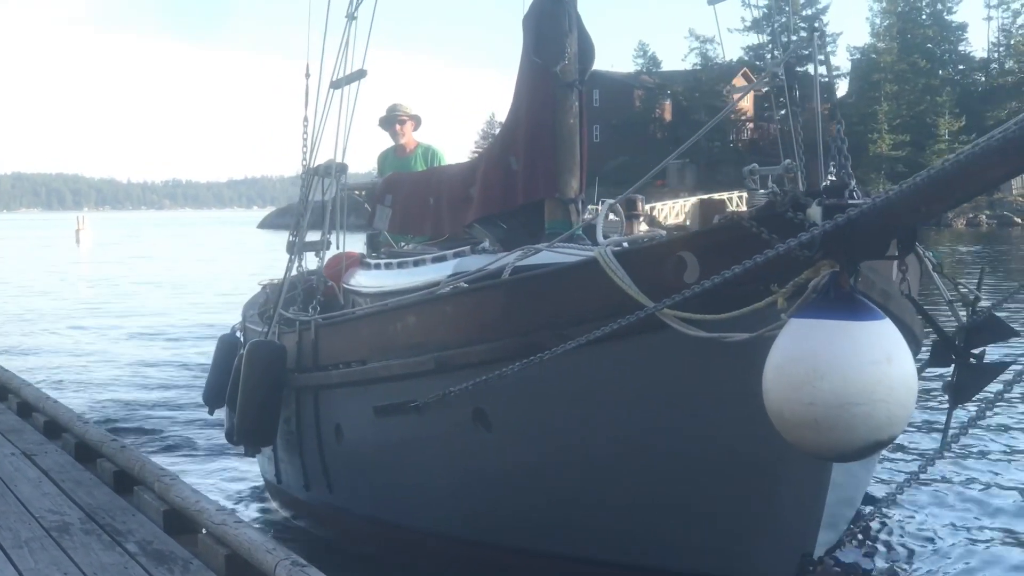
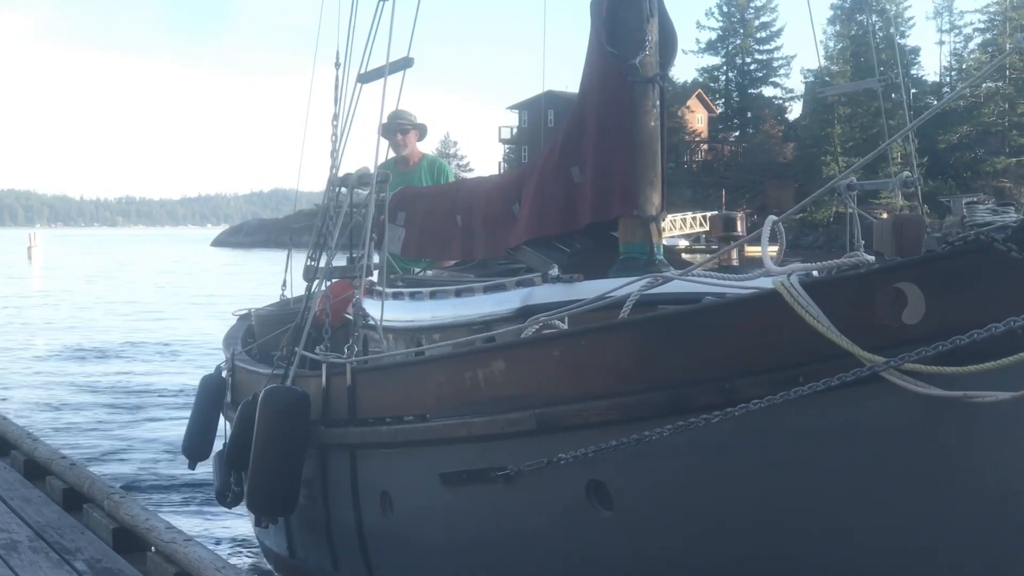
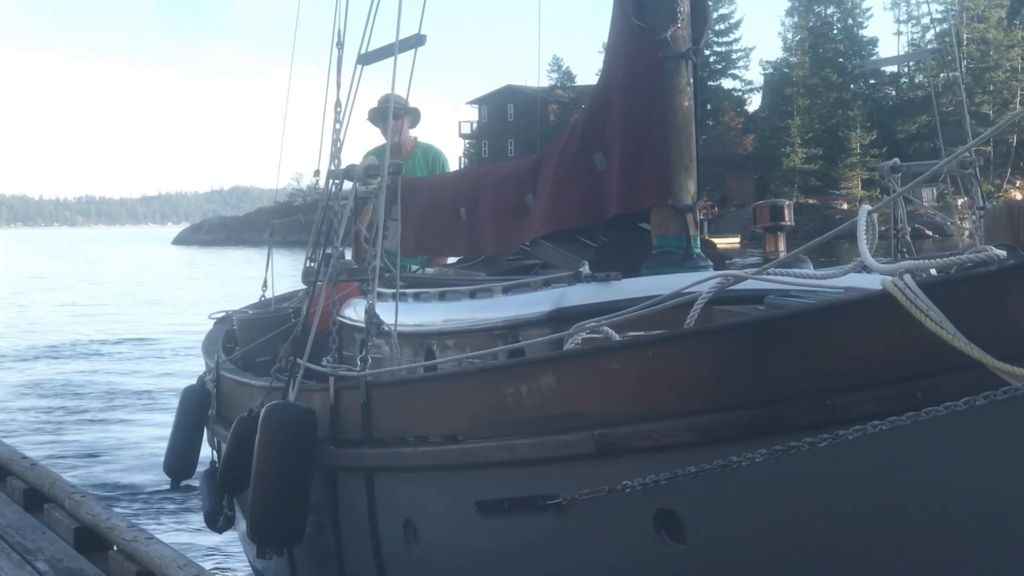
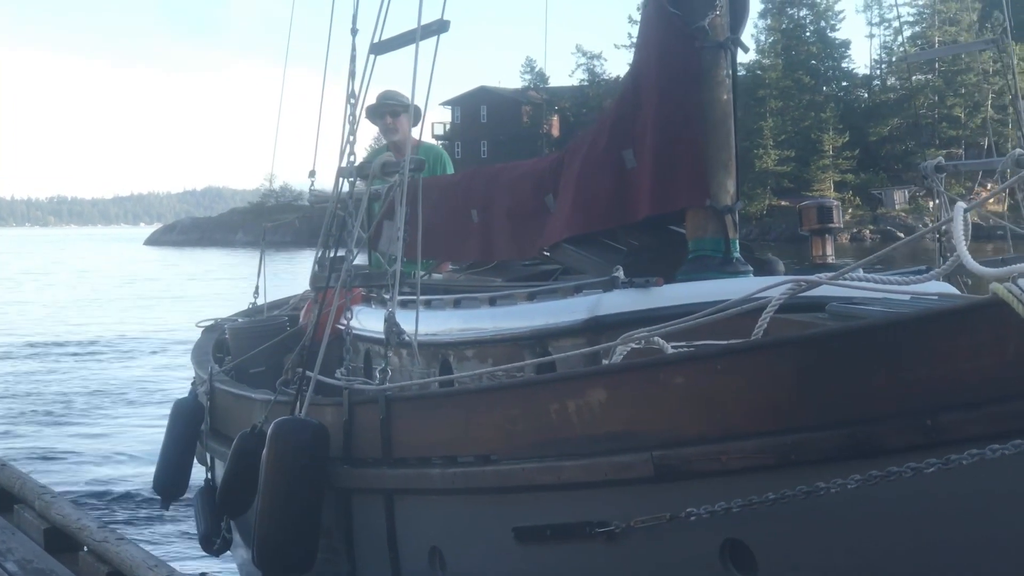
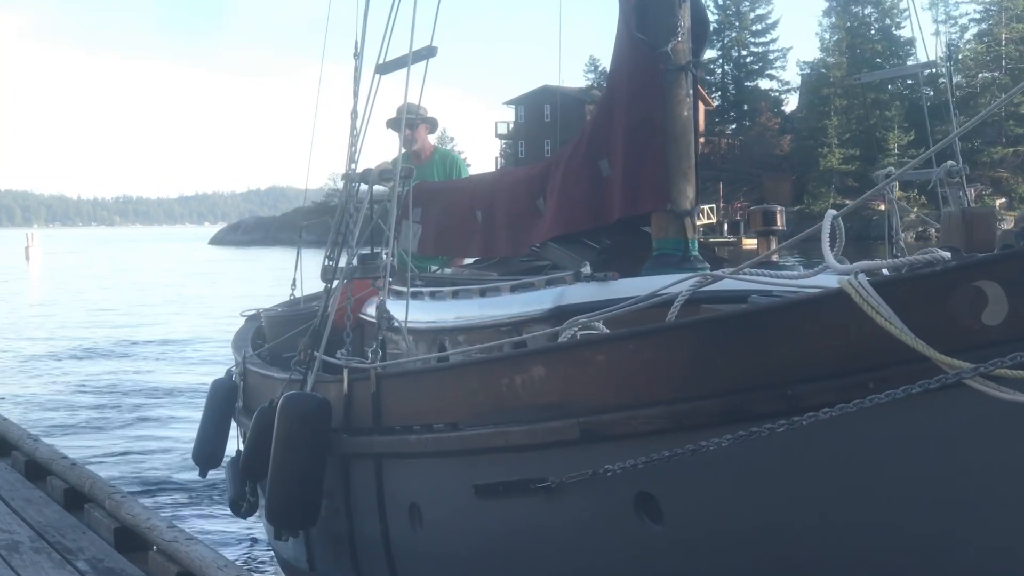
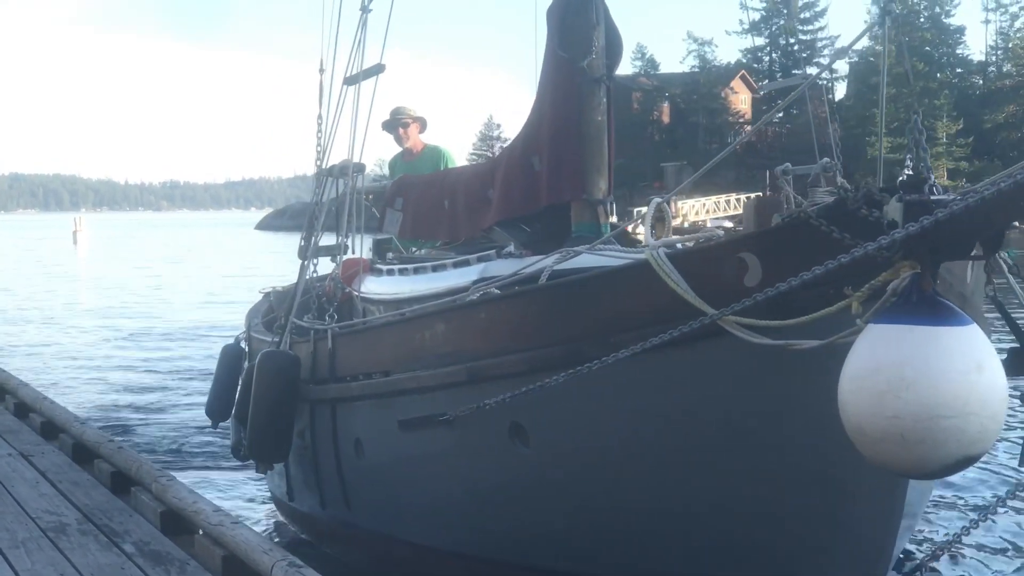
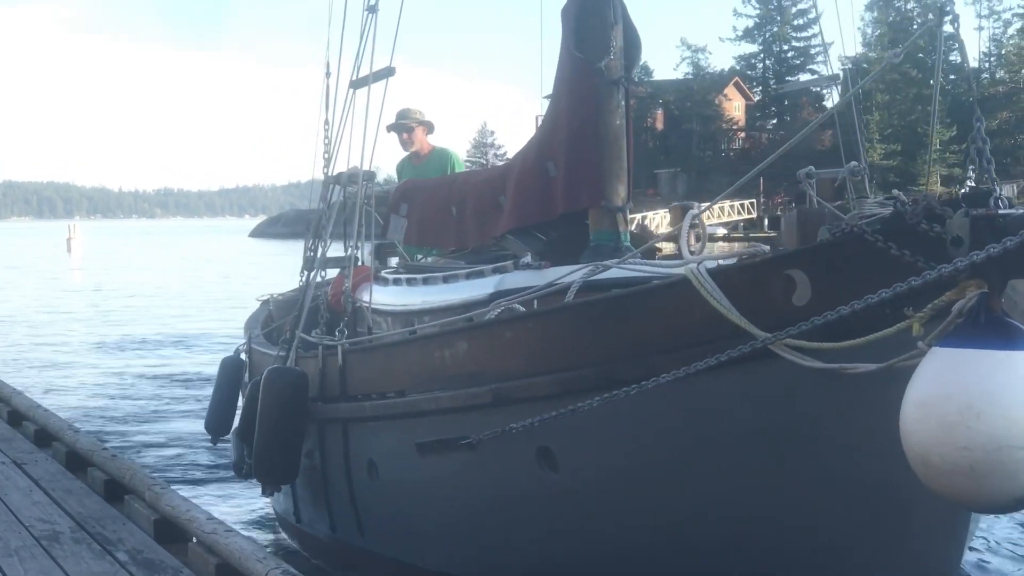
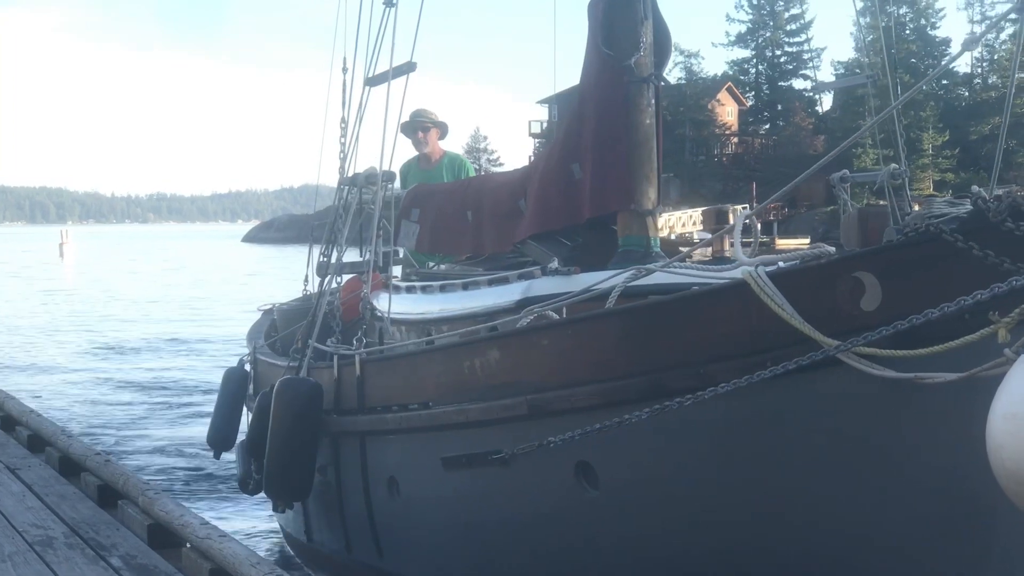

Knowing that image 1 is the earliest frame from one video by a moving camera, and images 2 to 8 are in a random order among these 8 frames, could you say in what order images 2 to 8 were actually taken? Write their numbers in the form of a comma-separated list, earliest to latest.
6, 7, 8, 2, 5, 3, 4
